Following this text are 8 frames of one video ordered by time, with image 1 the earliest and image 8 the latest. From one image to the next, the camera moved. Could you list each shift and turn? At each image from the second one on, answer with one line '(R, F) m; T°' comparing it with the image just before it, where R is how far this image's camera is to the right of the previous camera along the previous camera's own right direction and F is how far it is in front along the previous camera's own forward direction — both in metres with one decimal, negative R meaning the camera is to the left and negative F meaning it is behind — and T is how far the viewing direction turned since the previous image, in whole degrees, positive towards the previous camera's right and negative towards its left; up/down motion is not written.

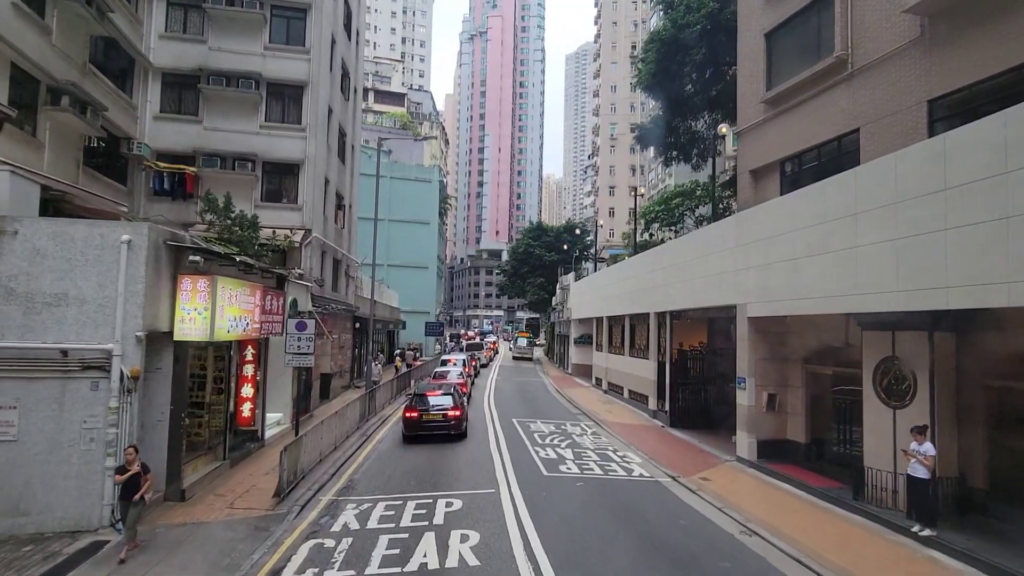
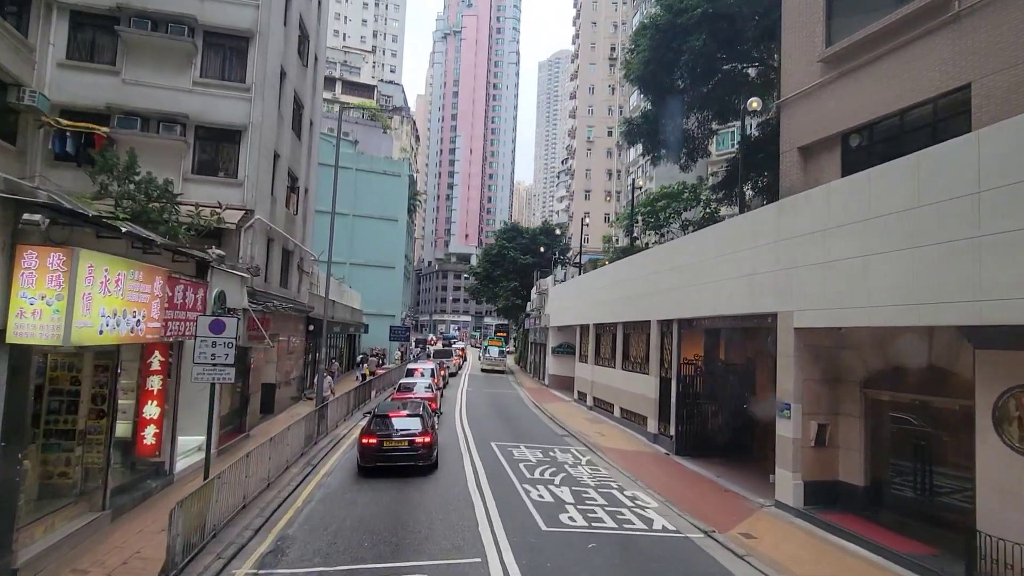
(-0.5, +3.2) m; +3°
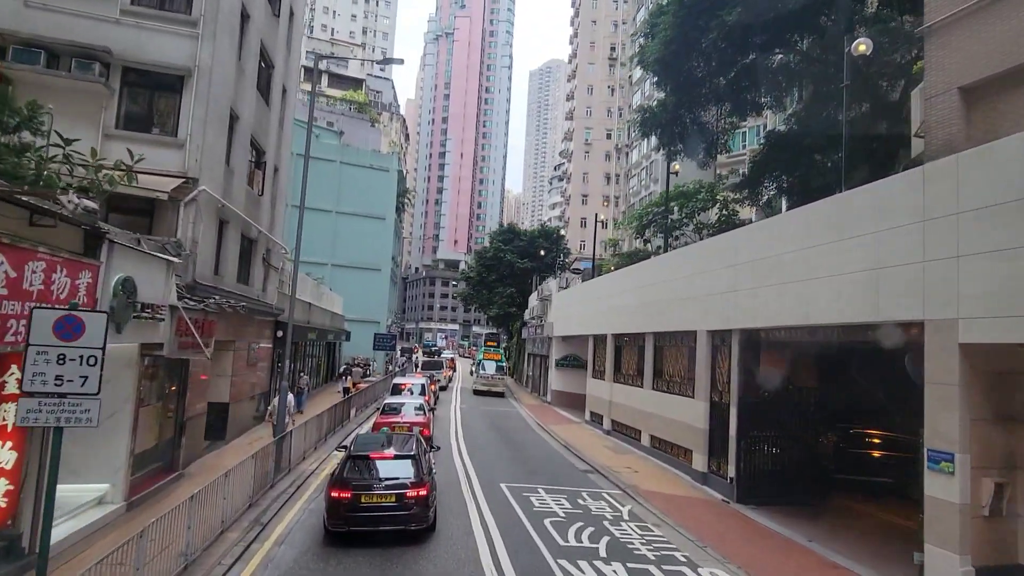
(-0.7, +3.8) m; +1°
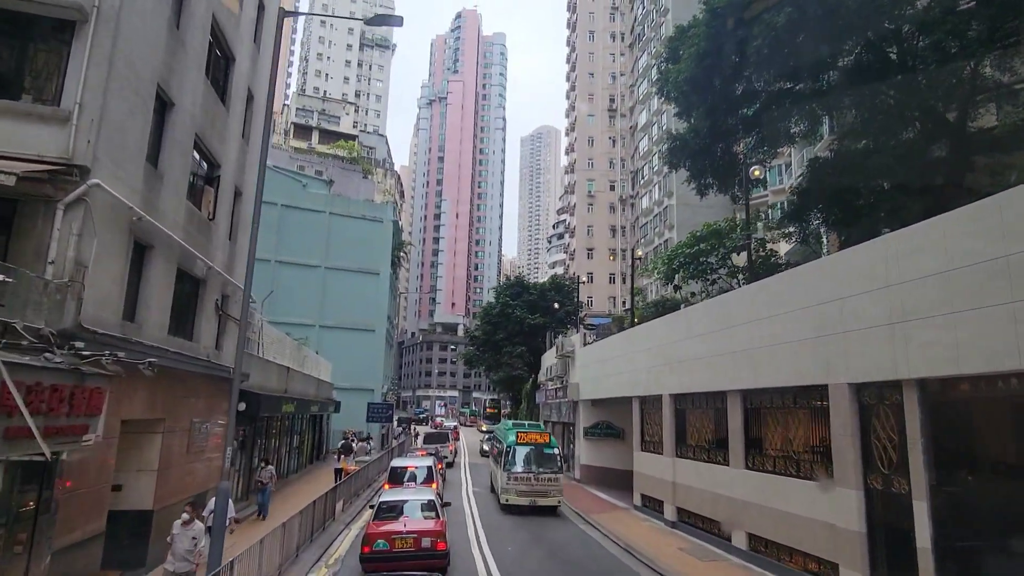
(-1.0, +4.7) m; +1°
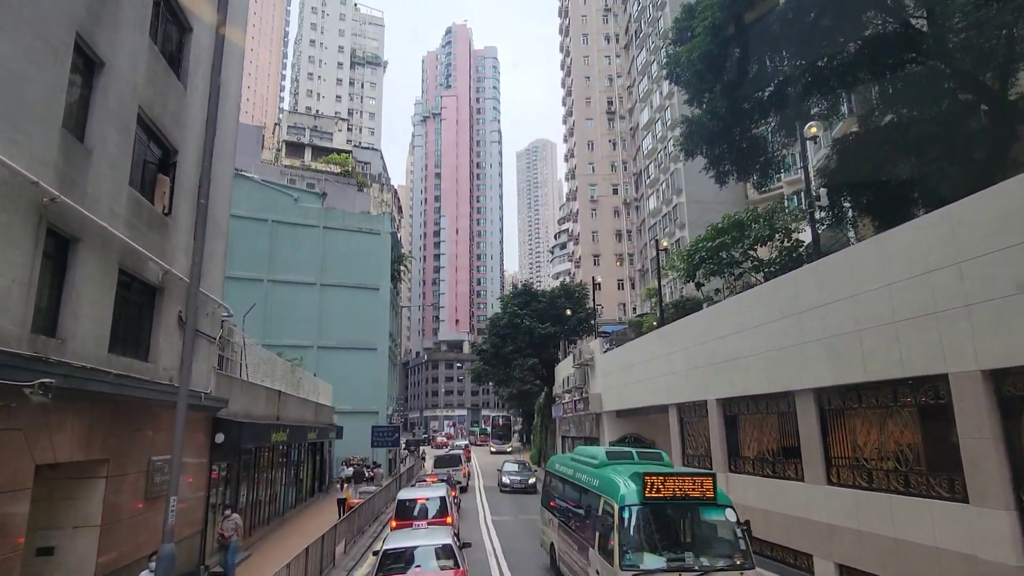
(-0.4, +2.3) m; 0°
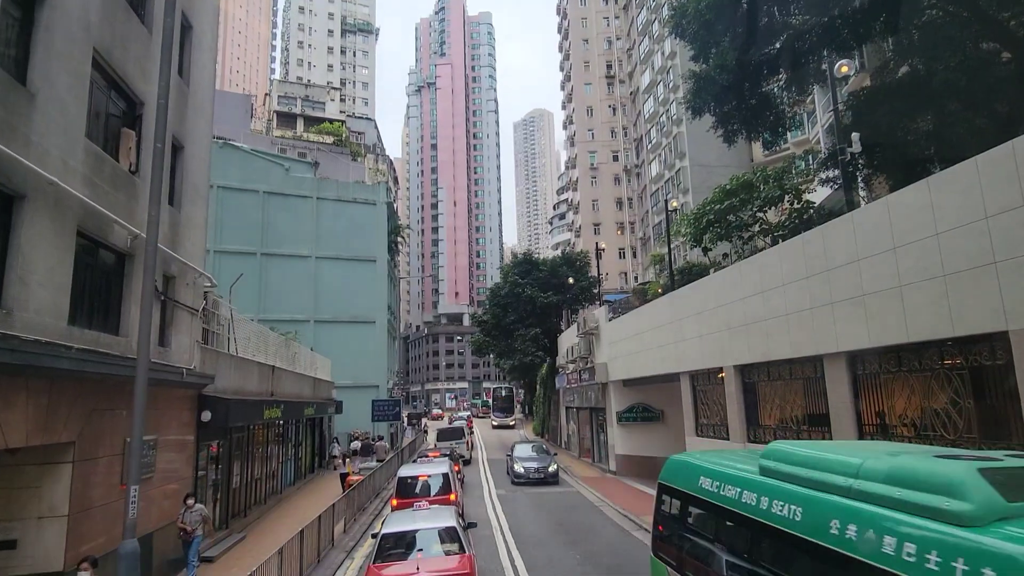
(-0.1, +1.0) m; 0°
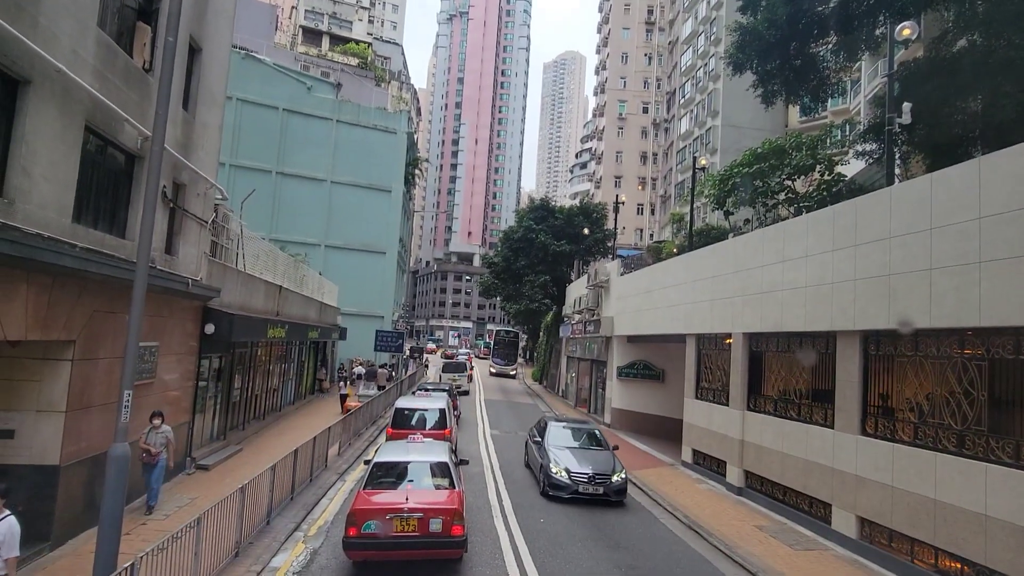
(0.0, +0.3) m; -1°
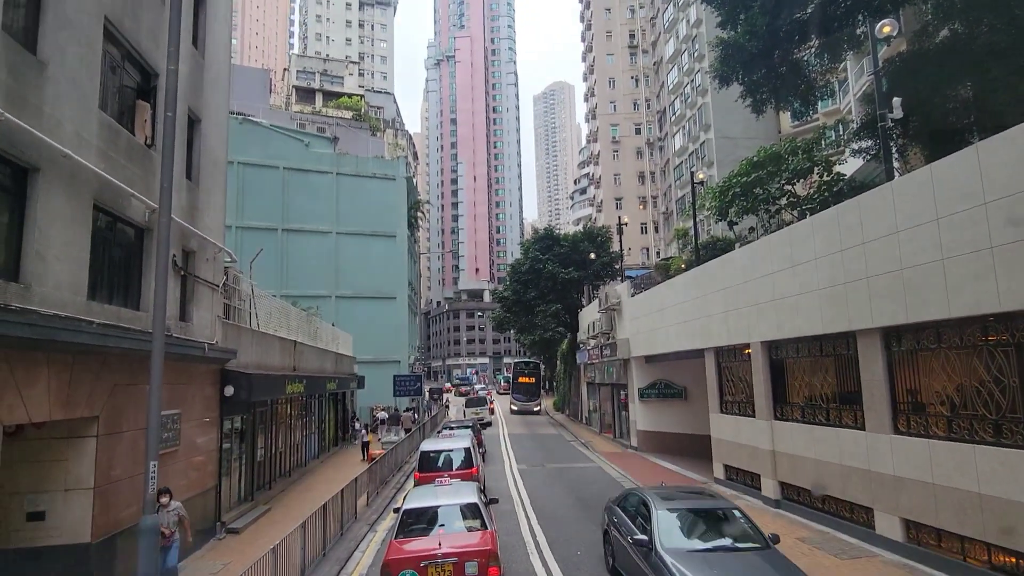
(0.0, 0.0) m; -1°
